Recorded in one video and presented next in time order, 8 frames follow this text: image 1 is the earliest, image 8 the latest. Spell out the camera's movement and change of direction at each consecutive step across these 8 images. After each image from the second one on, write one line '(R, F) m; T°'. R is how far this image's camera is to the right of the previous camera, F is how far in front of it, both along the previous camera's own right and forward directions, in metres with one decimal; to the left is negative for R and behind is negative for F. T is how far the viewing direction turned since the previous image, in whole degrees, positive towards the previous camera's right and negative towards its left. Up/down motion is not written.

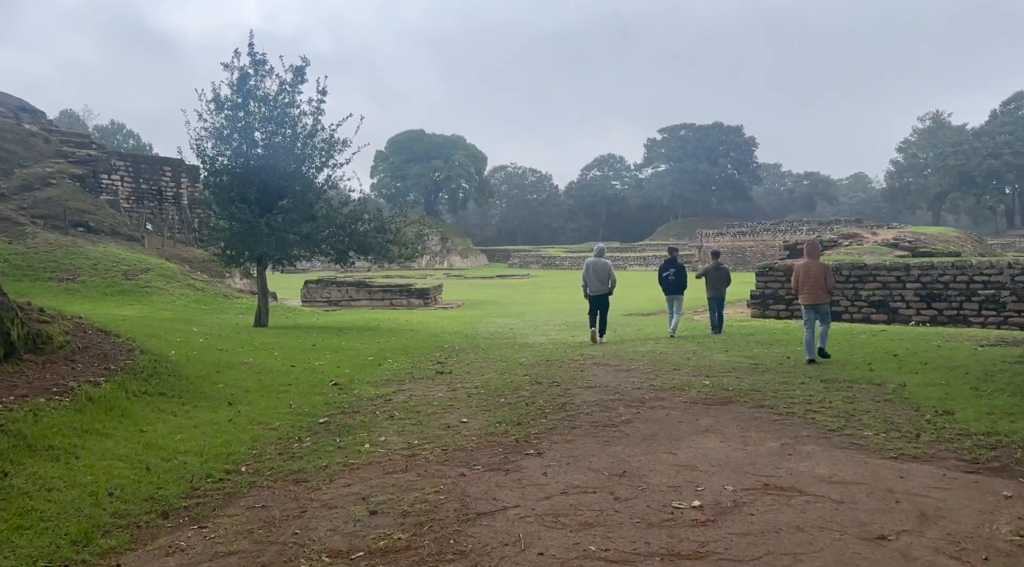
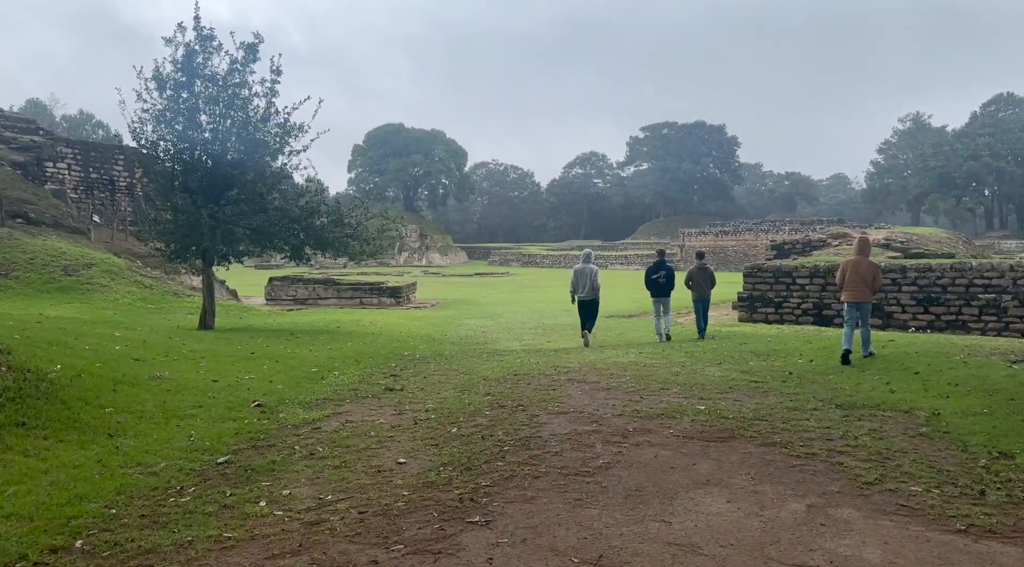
(+0.2, +1.1) m; +1°
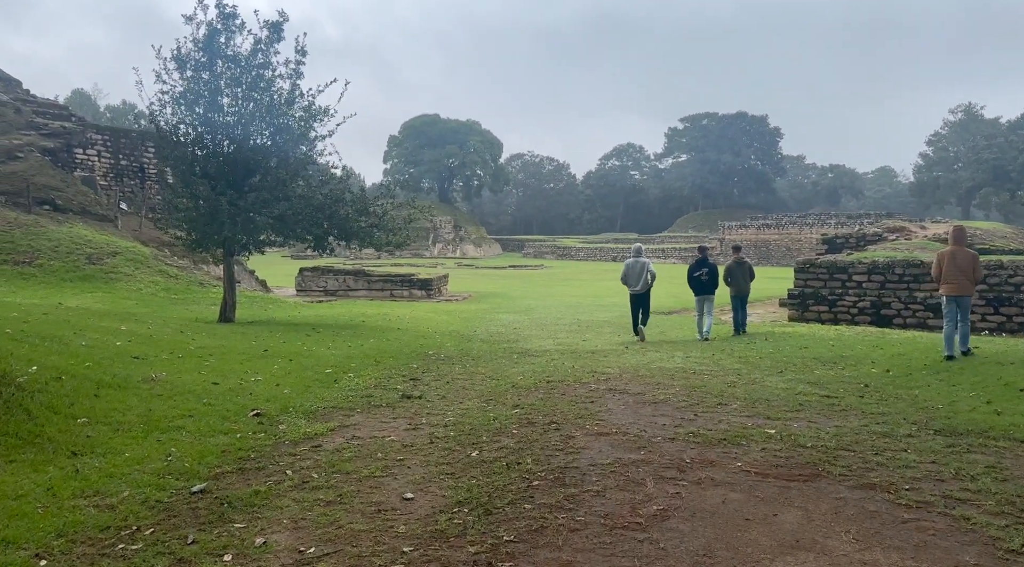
(0.0, +0.8) m; -3°
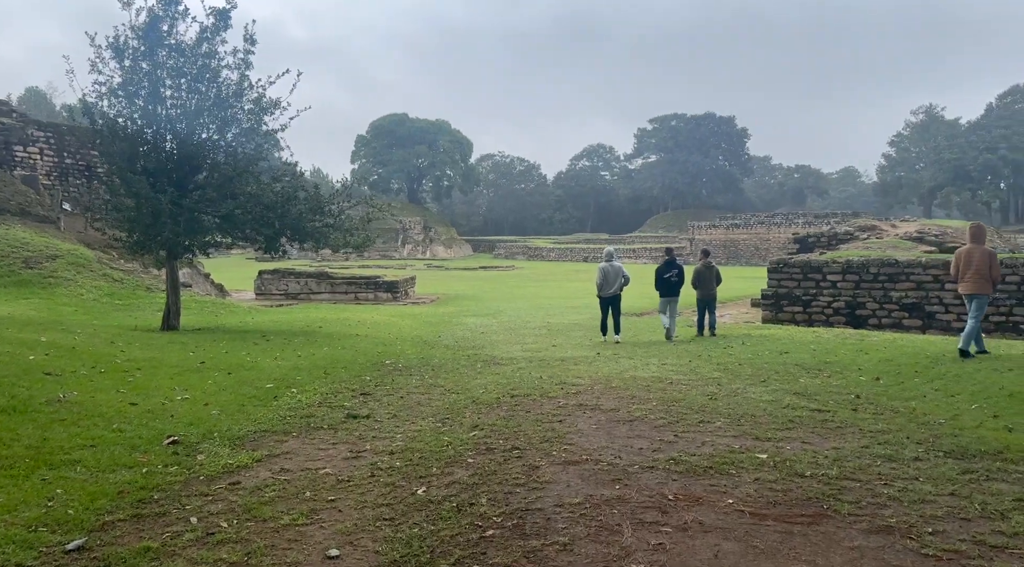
(+0.1, +0.6) m; +2°
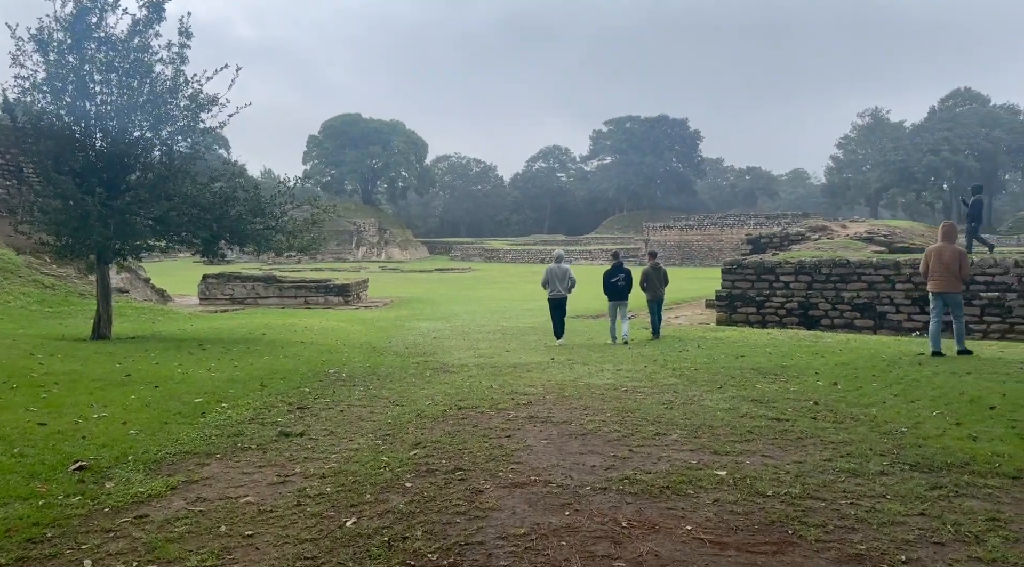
(+0.1, +0.3) m; +3°
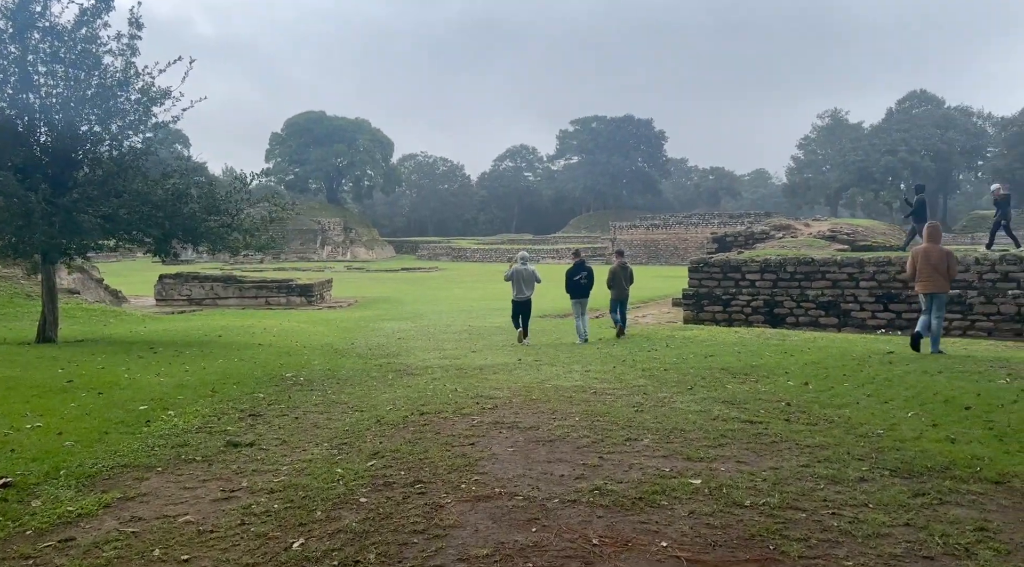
(0.0, +0.2) m; +3°
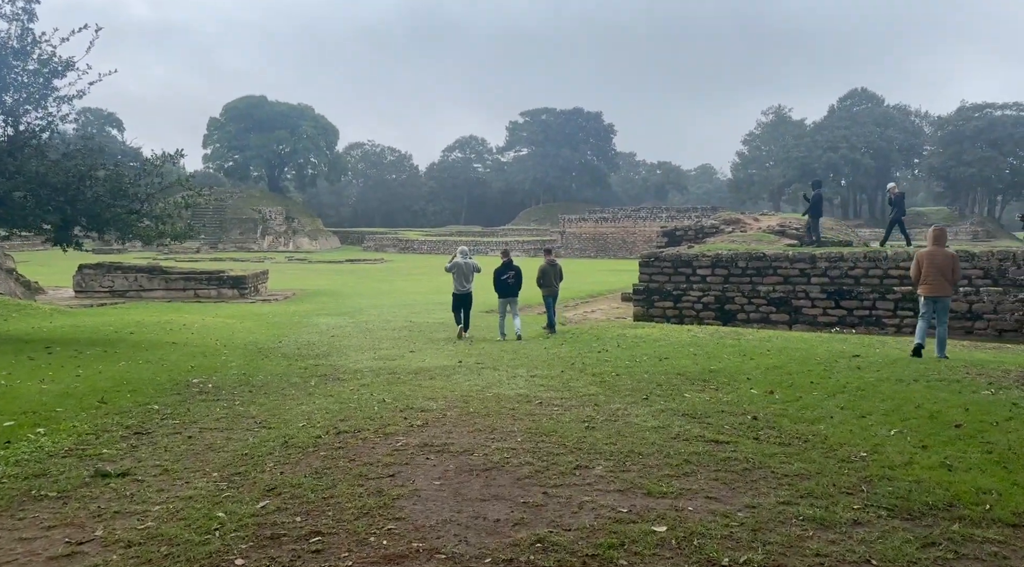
(+0.1, +0.7) m; +4°
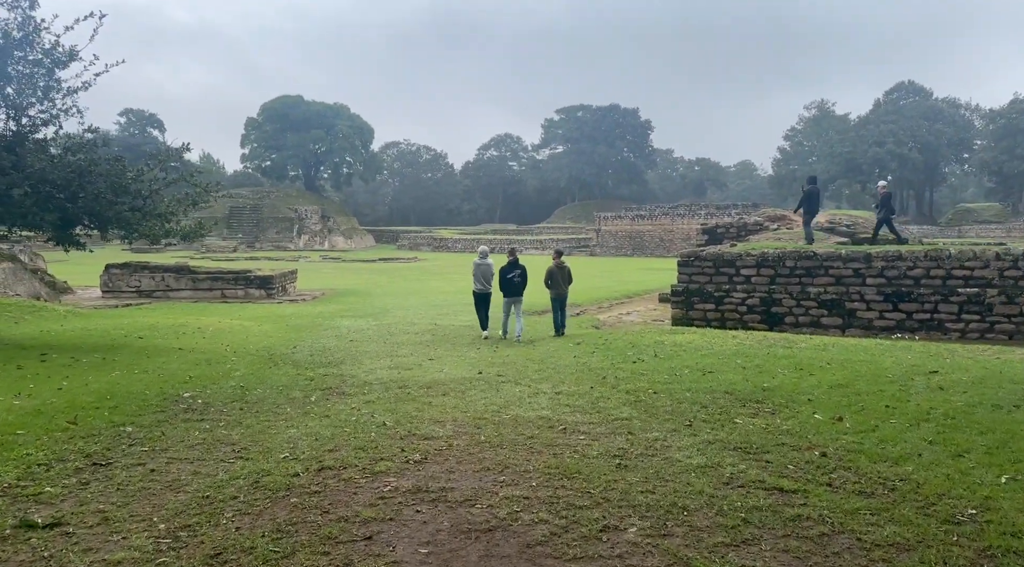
(+0.1, +0.8) m; -3°
